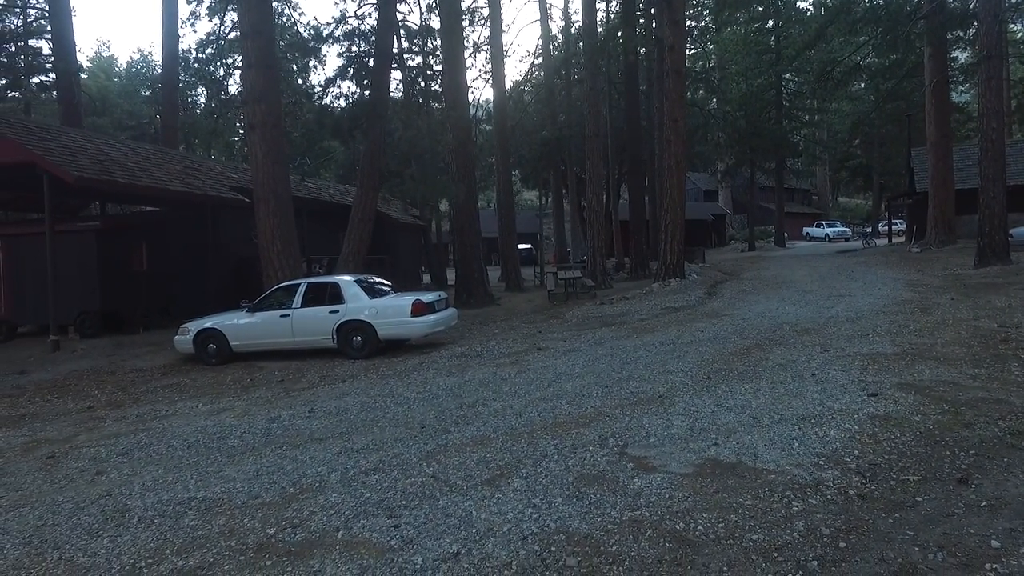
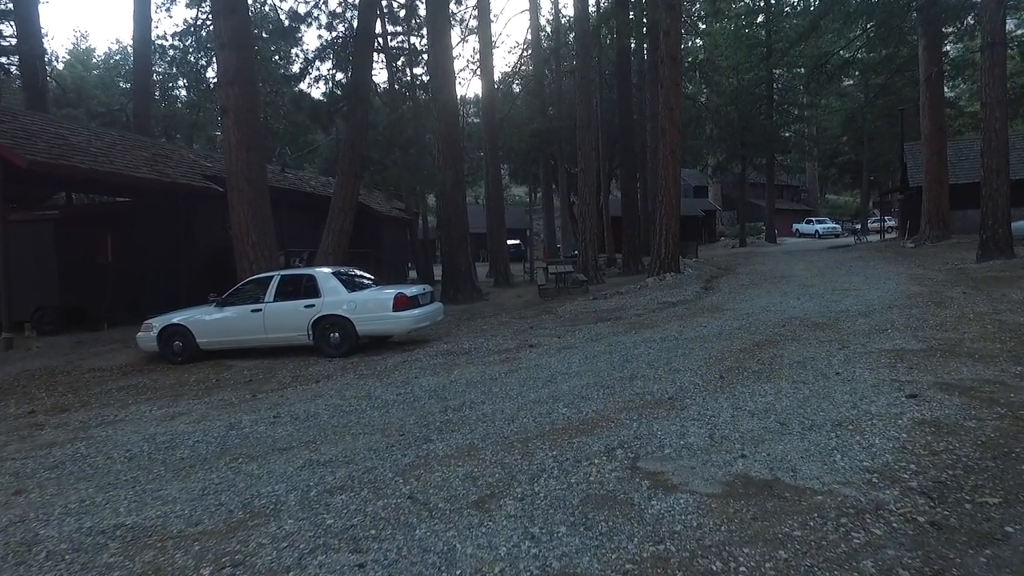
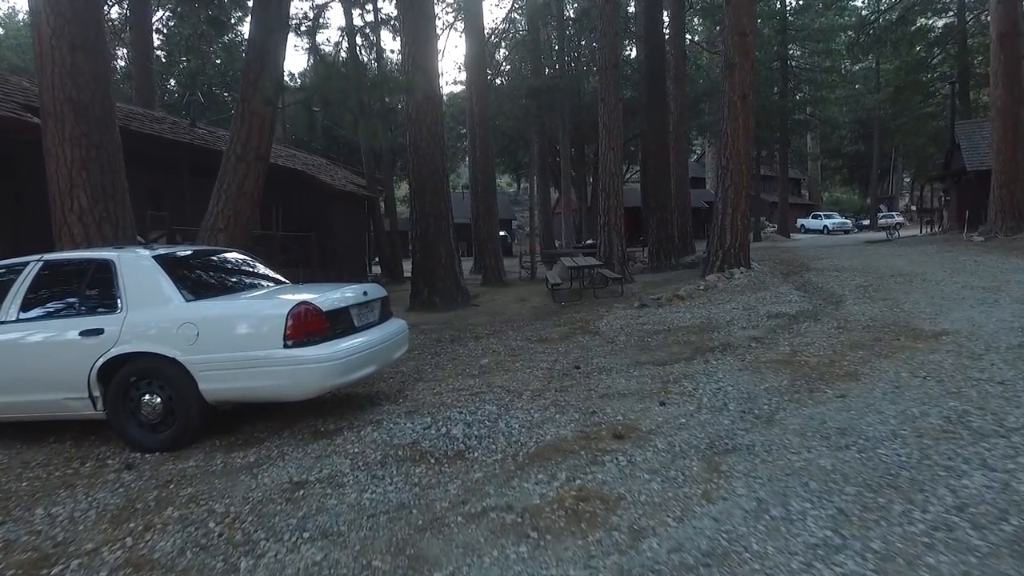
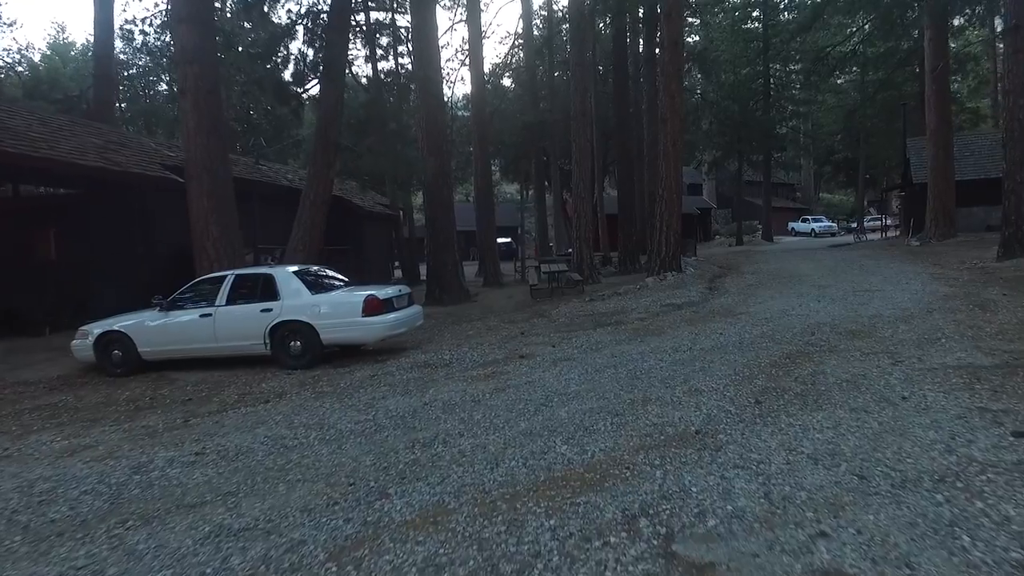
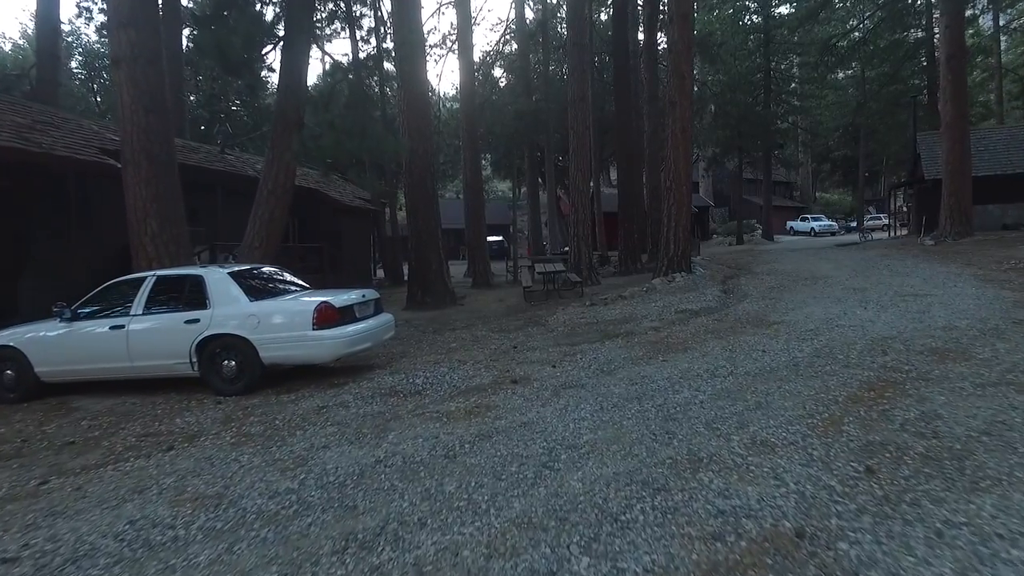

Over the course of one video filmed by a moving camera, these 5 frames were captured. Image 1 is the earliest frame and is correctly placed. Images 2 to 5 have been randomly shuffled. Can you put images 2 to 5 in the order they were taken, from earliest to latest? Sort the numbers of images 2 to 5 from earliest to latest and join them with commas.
2, 4, 5, 3
